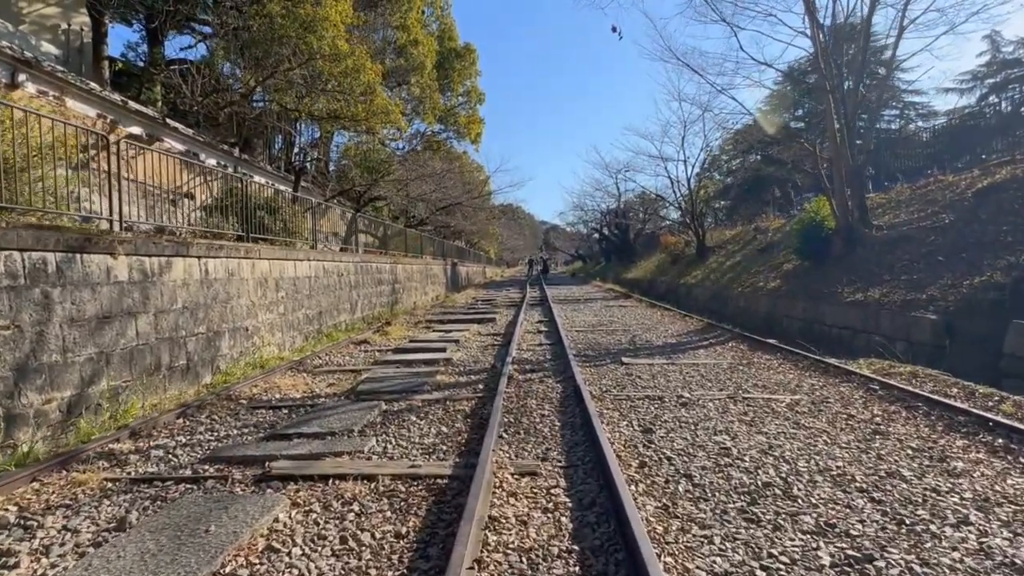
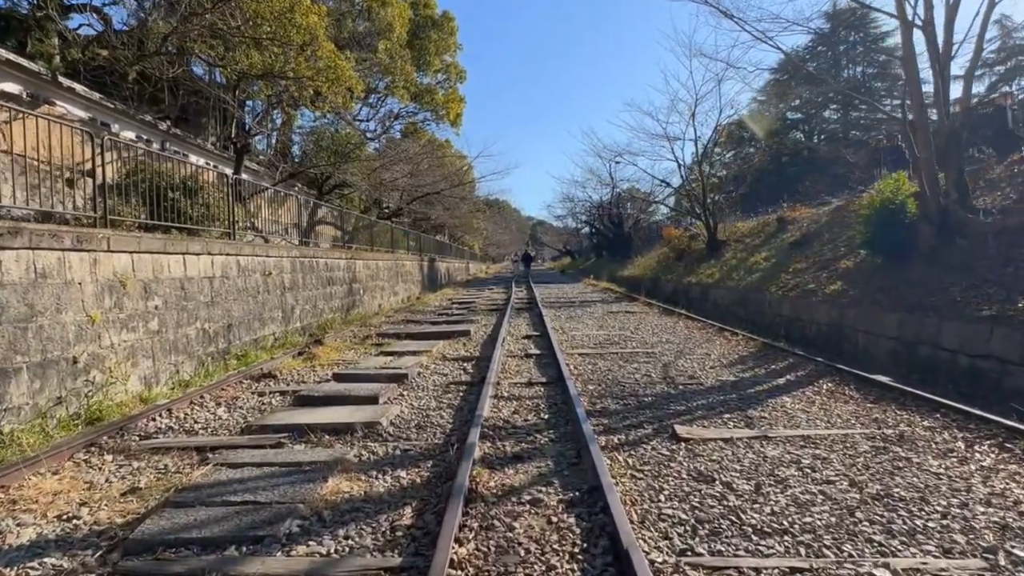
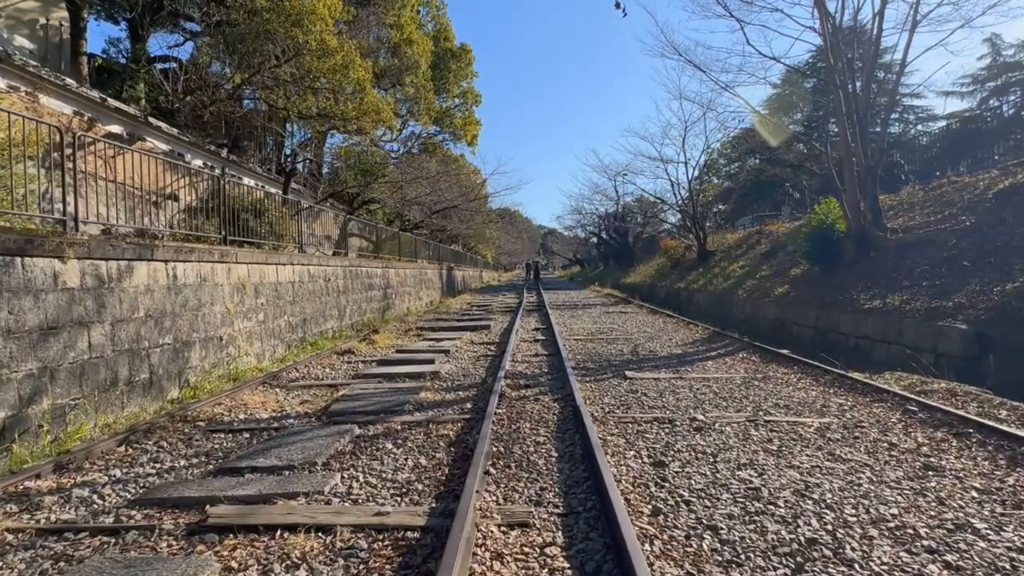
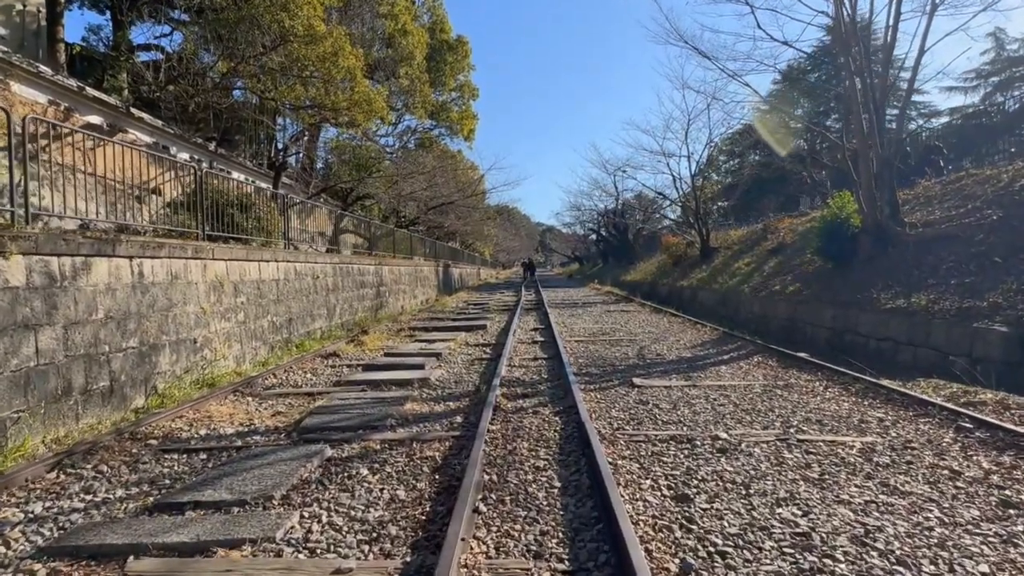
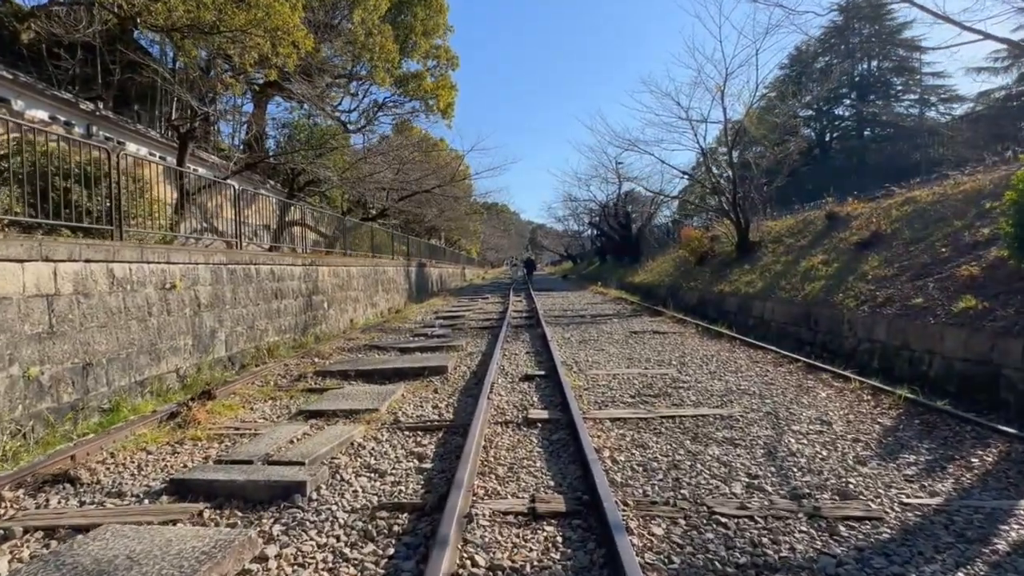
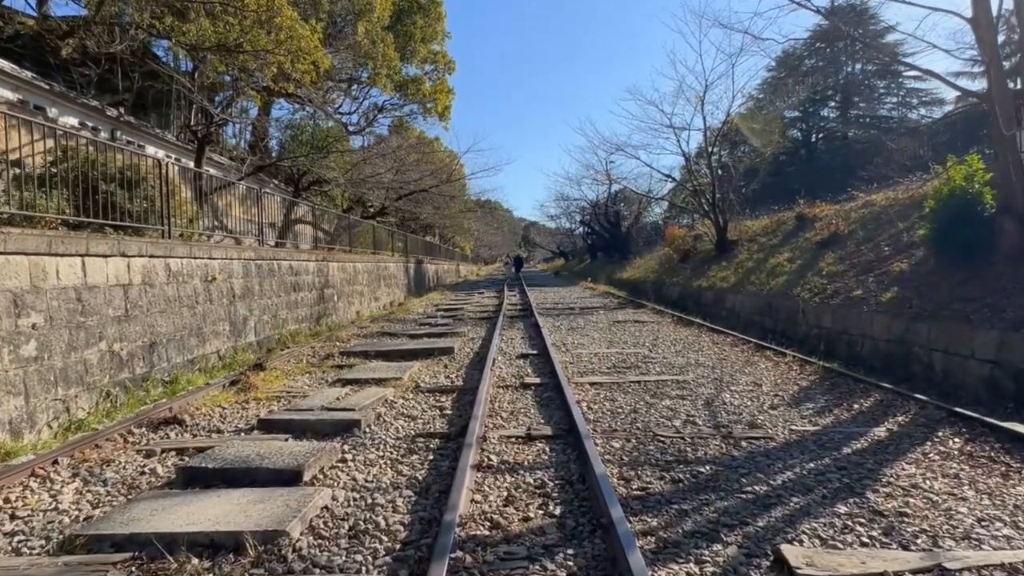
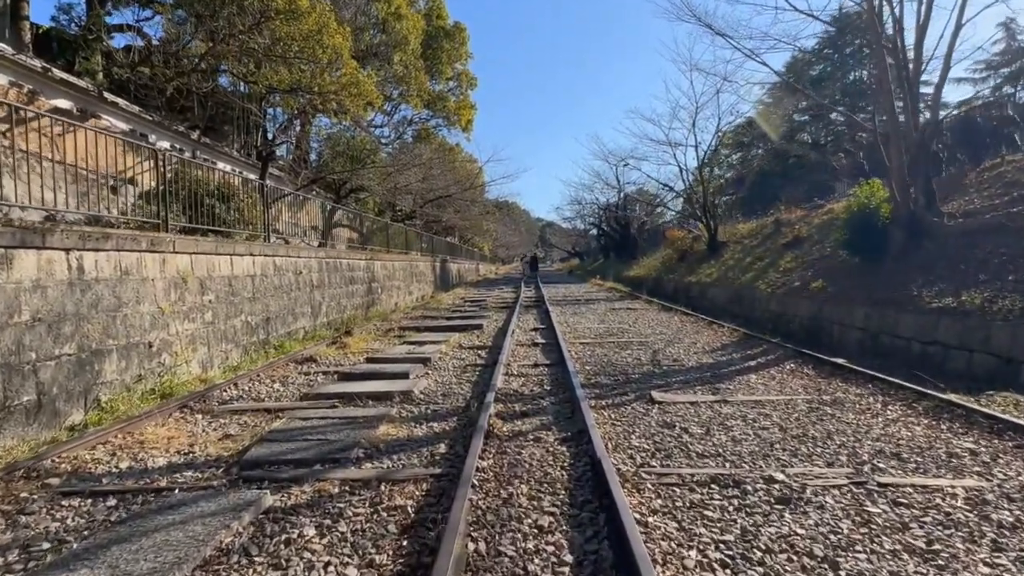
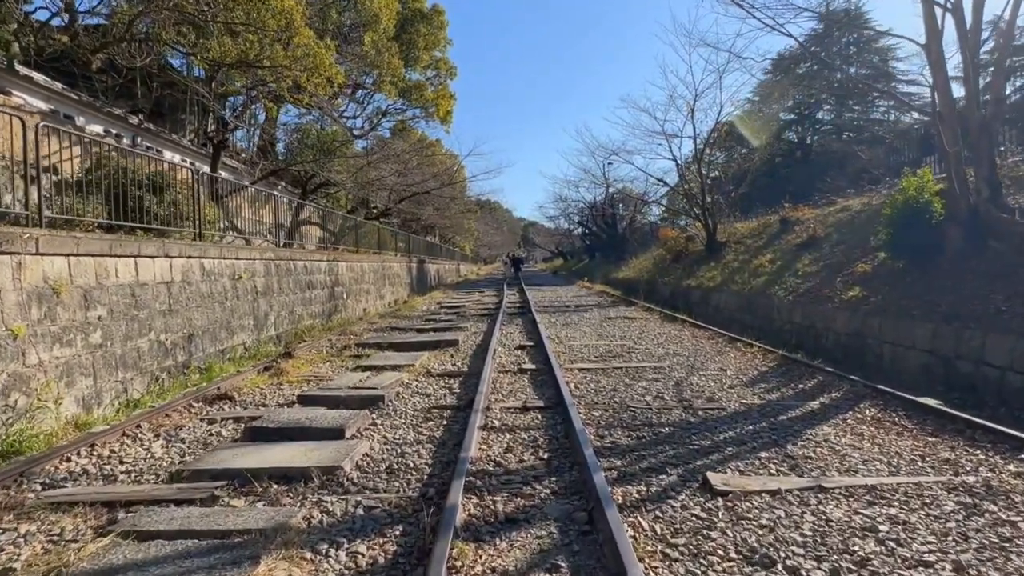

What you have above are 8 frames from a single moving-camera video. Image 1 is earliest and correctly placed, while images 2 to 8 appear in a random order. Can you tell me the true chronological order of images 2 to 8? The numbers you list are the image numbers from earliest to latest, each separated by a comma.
3, 4, 7, 2, 8, 6, 5
